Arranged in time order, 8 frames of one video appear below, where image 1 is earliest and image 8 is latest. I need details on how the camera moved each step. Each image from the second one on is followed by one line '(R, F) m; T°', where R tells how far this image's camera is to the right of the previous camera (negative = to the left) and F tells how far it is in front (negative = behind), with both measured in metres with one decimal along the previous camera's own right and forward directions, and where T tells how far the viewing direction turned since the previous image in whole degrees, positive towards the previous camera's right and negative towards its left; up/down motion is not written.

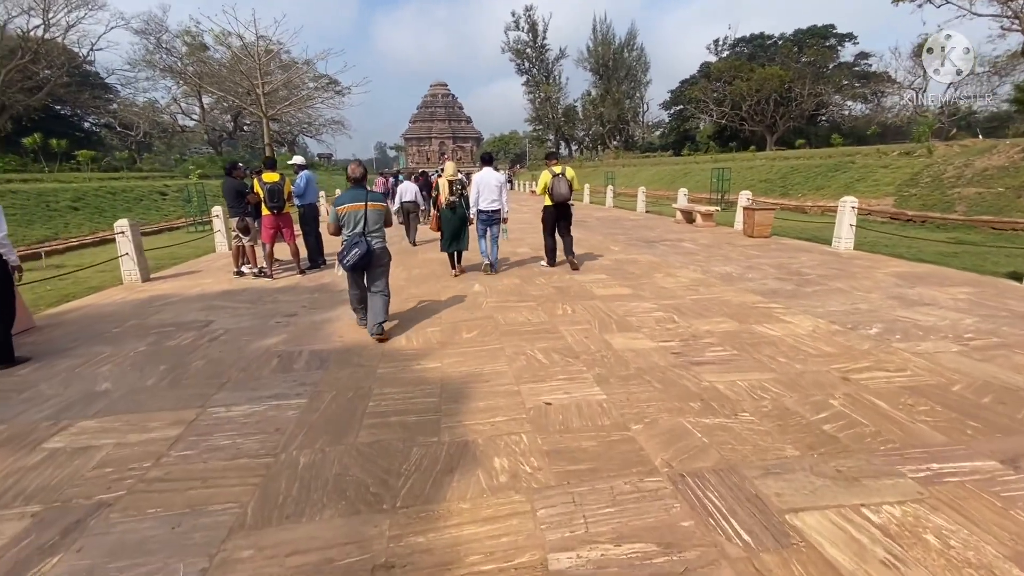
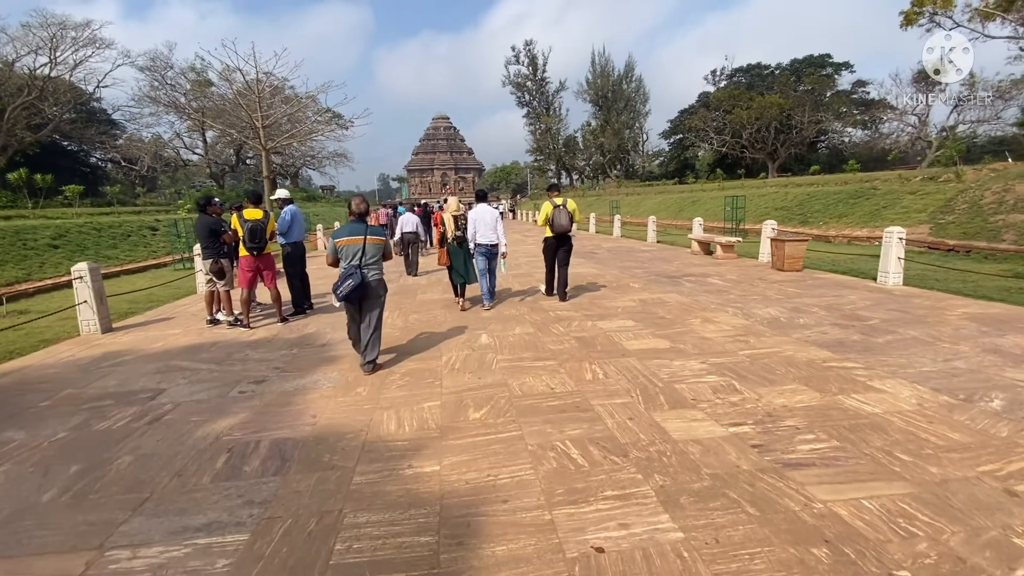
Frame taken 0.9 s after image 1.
(-0.1, +1.0) m; 0°
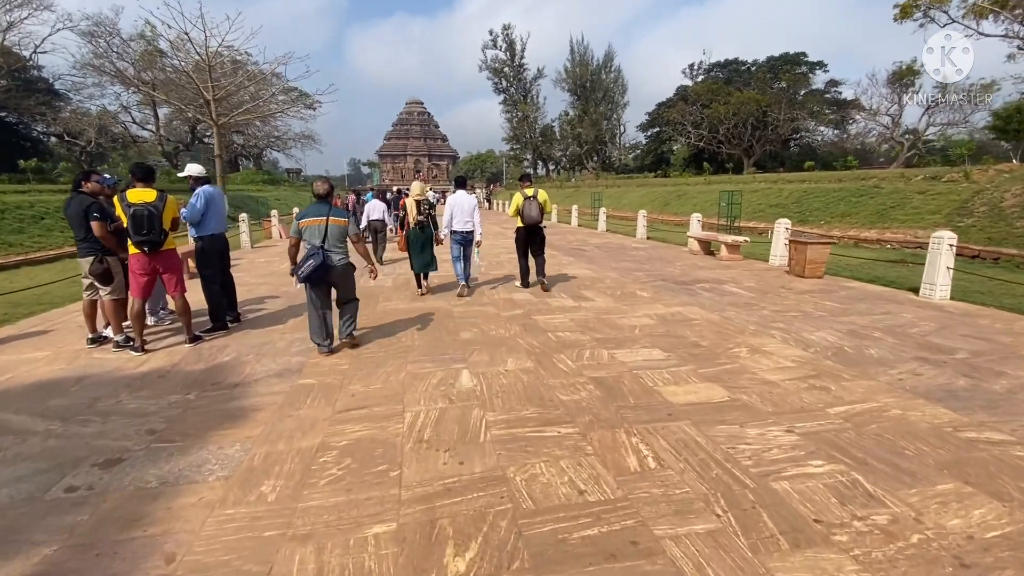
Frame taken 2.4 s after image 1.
(-0.2, +1.6) m; +3°
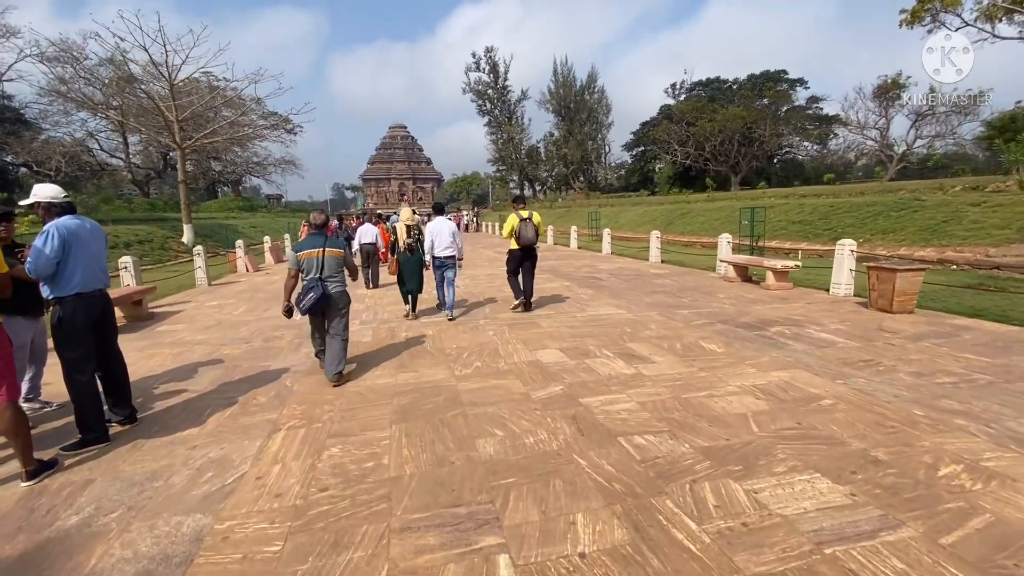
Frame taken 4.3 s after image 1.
(-0.4, +1.9) m; +2°
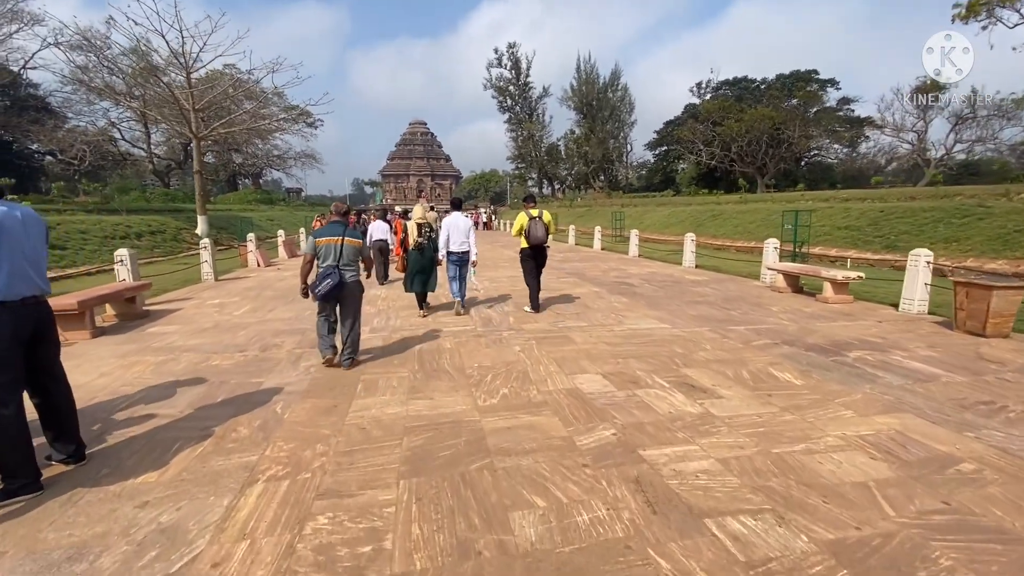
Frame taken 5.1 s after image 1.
(-0.2, +0.8) m; -2°
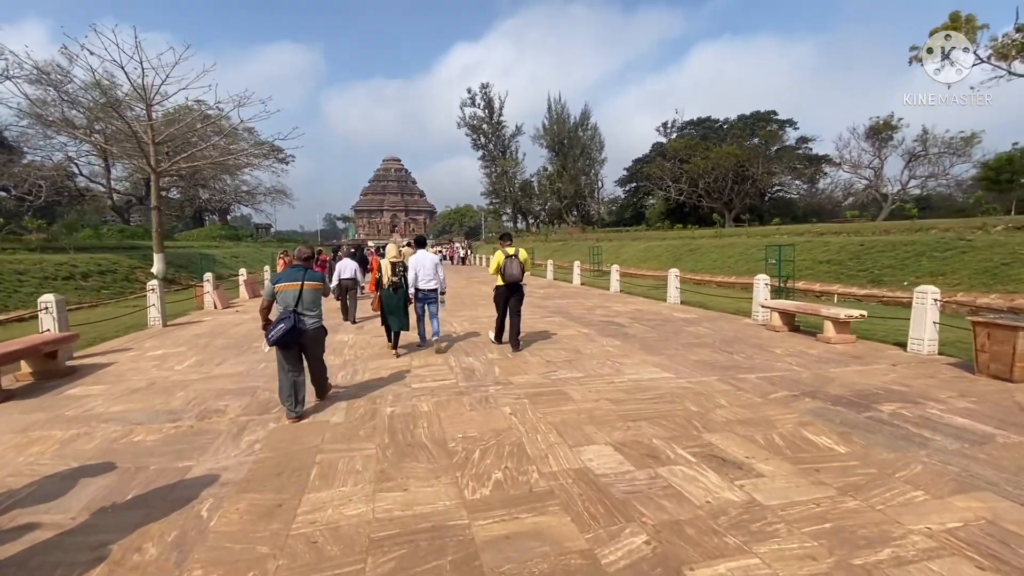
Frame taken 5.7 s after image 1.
(-0.1, +0.7) m; +3°
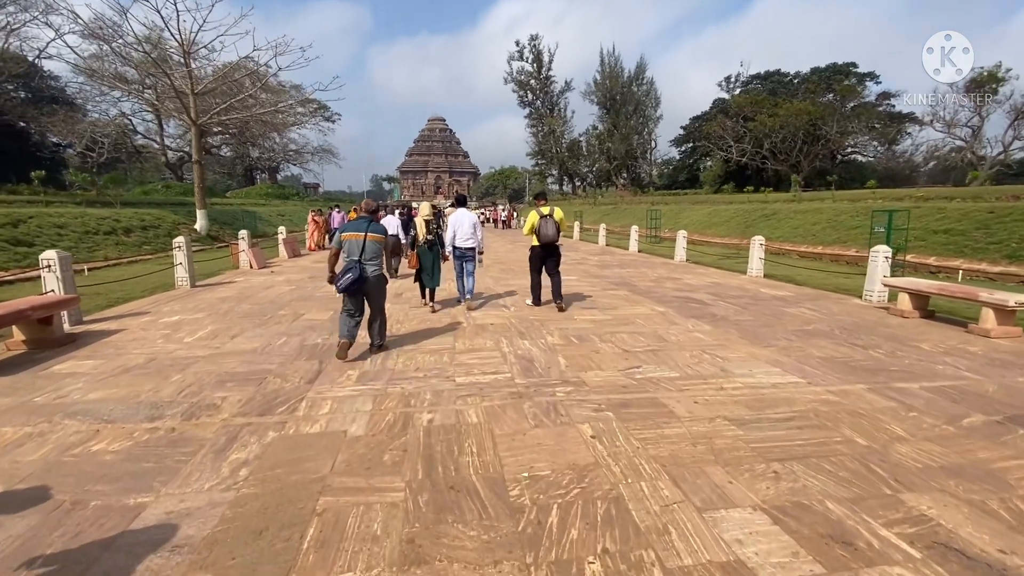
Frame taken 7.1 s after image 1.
(-0.3, +1.4) m; -5°
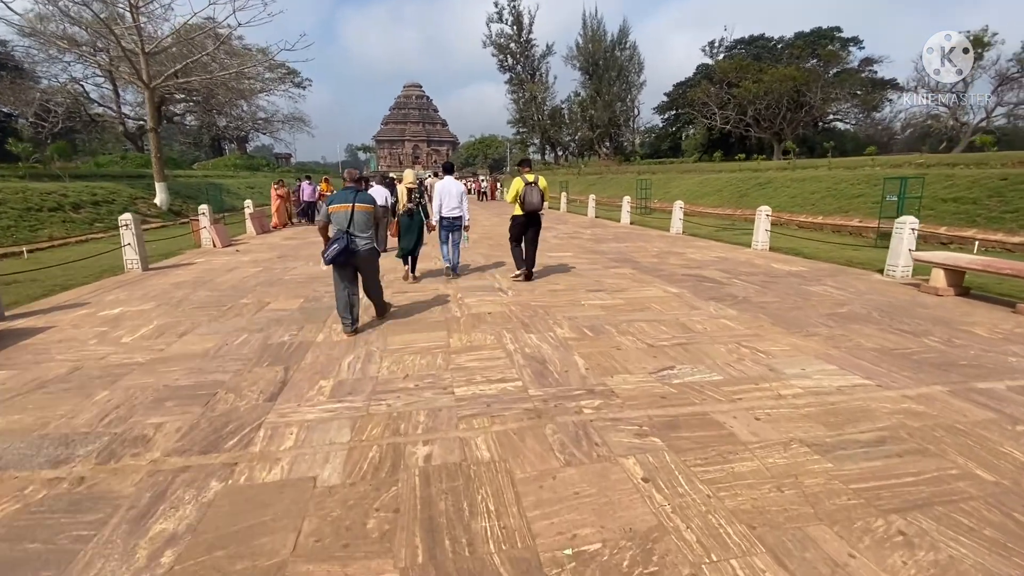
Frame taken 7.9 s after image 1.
(-0.2, +0.9) m; +2°
